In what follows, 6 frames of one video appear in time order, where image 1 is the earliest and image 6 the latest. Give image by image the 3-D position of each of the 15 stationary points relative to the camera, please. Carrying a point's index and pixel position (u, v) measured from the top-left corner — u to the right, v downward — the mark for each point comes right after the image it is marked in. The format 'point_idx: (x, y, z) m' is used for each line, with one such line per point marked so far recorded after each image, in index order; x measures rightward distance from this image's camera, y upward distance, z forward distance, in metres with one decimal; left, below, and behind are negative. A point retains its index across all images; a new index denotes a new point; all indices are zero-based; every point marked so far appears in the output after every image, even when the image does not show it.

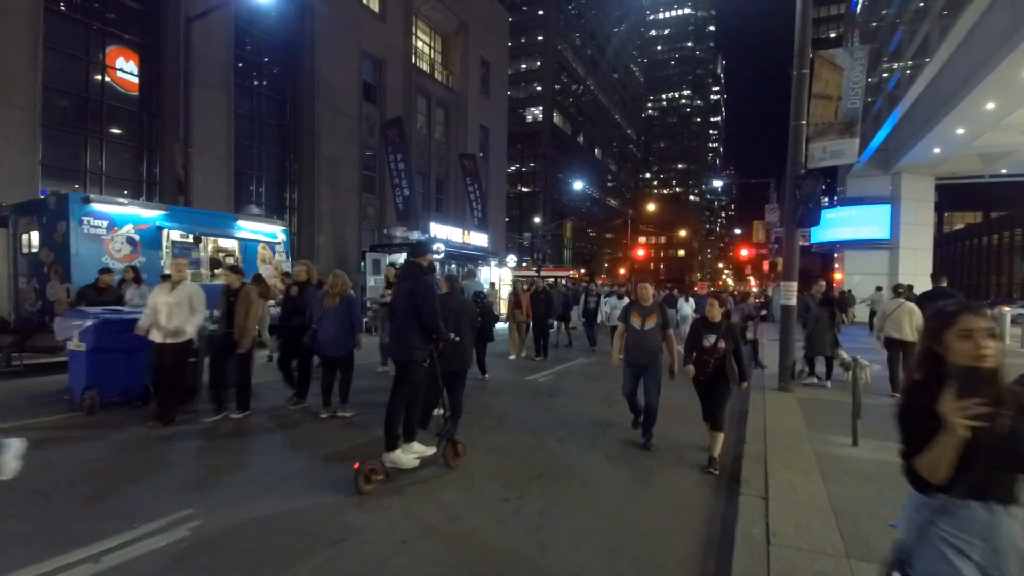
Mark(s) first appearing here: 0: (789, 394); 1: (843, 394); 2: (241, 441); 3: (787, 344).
0: (+5.7, -2.2, +10.5) m
1: (+6.7, -2.2, +10.5) m
2: (-4.0, -2.3, +7.5) m
3: (+5.8, -1.2, +10.8) m
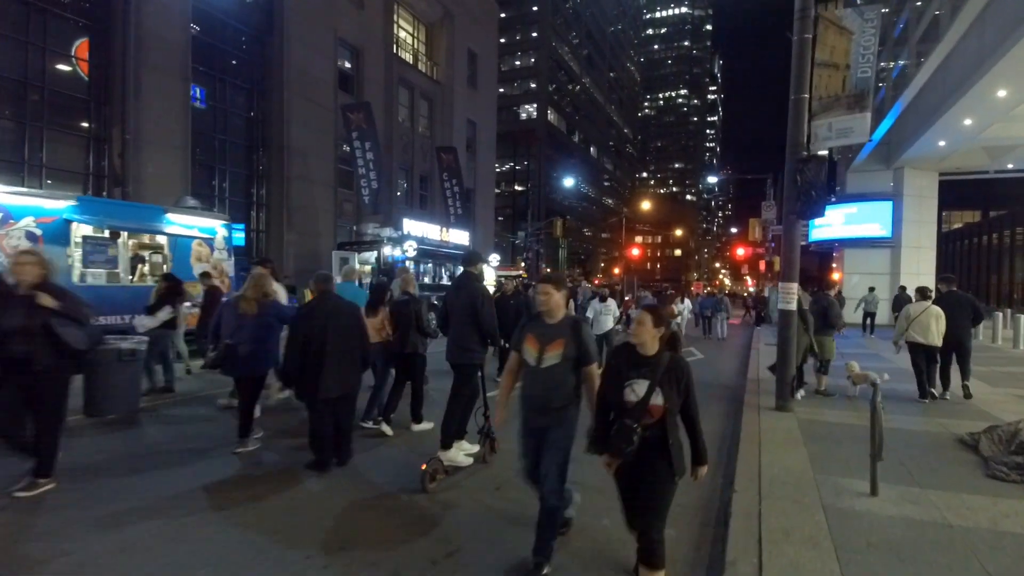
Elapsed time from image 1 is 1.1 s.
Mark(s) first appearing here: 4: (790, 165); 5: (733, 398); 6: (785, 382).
0: (+4.8, -2.2, +8.9) m
1: (+5.9, -2.2, +8.9) m
2: (-4.9, -2.3, +5.9) m
3: (+4.9, -1.2, +9.2) m
4: (+5.1, +2.3, +9.4) m
5: (+4.9, -2.4, +11.5) m
6: (+4.9, -1.7, +9.2) m
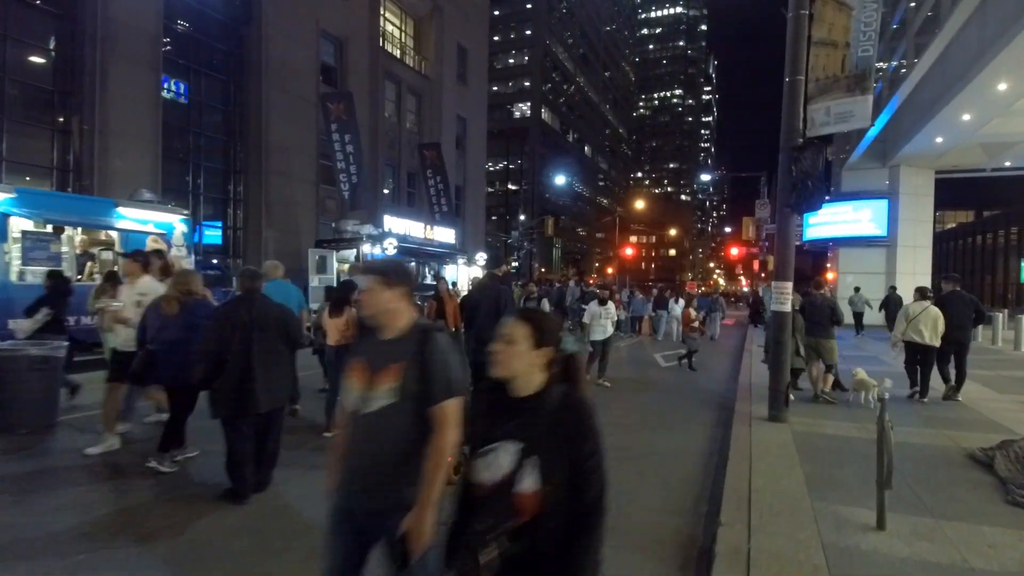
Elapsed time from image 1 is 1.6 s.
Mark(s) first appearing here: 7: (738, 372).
0: (+4.3, -2.2, +8.1) m
1: (+5.3, -2.2, +8.1) m
2: (-5.4, -2.3, +5.1) m
3: (+4.4, -1.2, +8.5) m
4: (+4.5, +2.3, +8.6) m
5: (+4.4, -2.4, +10.8) m
6: (+4.4, -1.7, +8.5) m
7: (+6.8, -2.5, +15.4) m
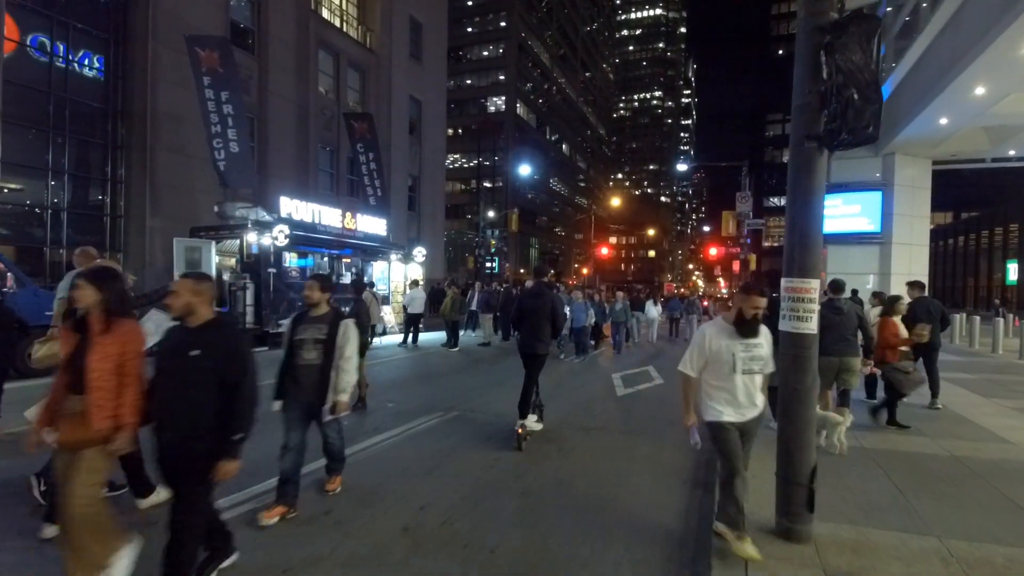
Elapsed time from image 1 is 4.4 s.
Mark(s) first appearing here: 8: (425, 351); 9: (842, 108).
0: (+2.5, -2.2, +4.2) m
1: (+3.5, -2.2, +4.2) m
2: (-7.1, -2.3, +0.8) m
3: (+2.5, -1.2, +4.6) m
4: (+2.7, +2.3, +4.7) m
5: (+2.4, -2.4, +6.9) m
6: (+2.5, -1.7, +4.6) m
7: (+4.7, -2.5, +11.6) m
8: (-2.8, -2.0, +16.5) m
9: (+2.8, +1.5, +4.4) m
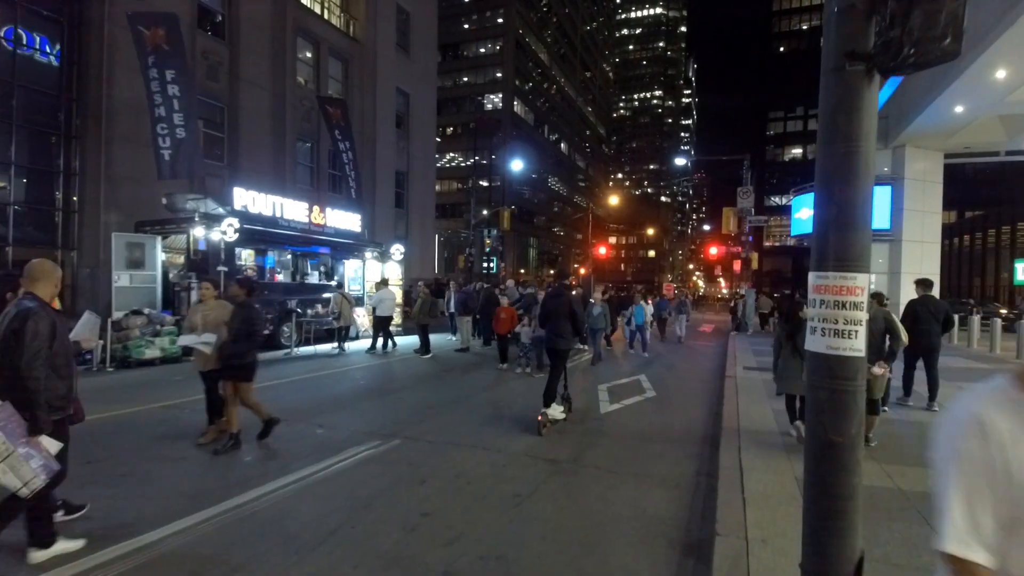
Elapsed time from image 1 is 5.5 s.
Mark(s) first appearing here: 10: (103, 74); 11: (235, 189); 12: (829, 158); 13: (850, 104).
0: (+1.8, -2.2, +2.7) m
1: (+2.8, -2.2, +2.7) m
2: (-7.7, -2.3, -0.7) m
3: (+1.9, -1.2, +3.0) m
4: (+2.0, +2.3, +3.2) m
5: (+1.8, -2.4, +5.3) m
6: (+1.9, -1.7, +3.0) m
7: (+4.1, -2.5, +10.1) m
8: (-3.4, -2.0, +15.0) m
9: (+2.2, +1.5, +2.8) m
10: (-15.7, +8.3, +19.8) m
11: (-8.3, +2.9, +15.4) m
12: (+2.0, +0.8, +3.2) m
13: (+2.1, +1.1, +3.2) m
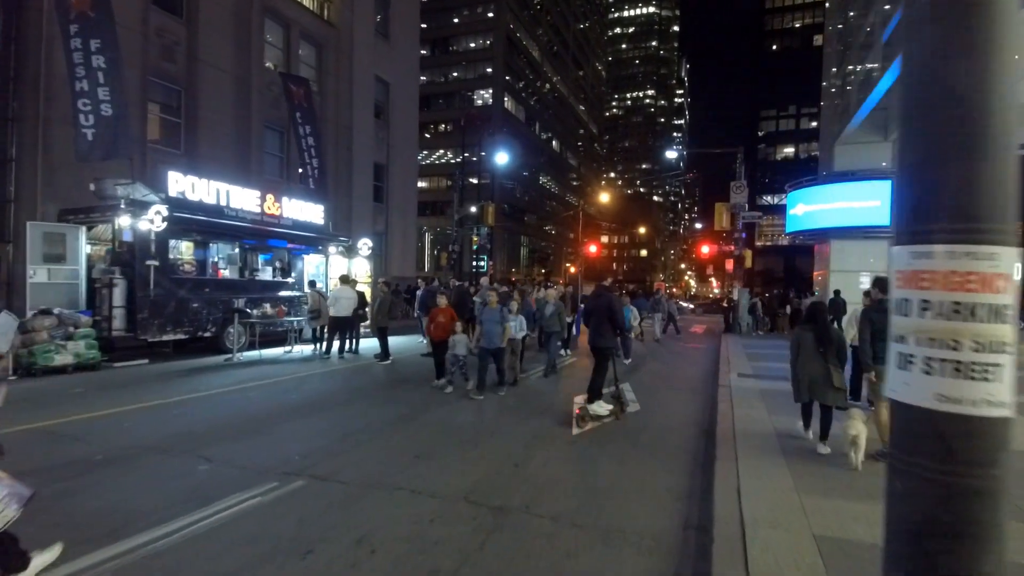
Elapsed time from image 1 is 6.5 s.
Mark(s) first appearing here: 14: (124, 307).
0: (+1.2, -2.2, +1.2) m
1: (+2.2, -2.2, +1.2) m
2: (-8.3, -2.3, -2.4) m
3: (+1.3, -1.2, +1.5) m
4: (+1.4, +2.3, +1.7) m
5: (+1.1, -2.4, +3.8) m
6: (+1.3, -1.7, +1.5) m
7: (+3.3, -2.5, +8.6) m
8: (-4.2, -2.0, +13.4) m
9: (+1.6, +1.5, +1.3) m
10: (-16.5, +8.4, +18.0) m
11: (-9.0, +3.0, +13.7) m
12: (+1.4, +0.8, +1.7) m
13: (+1.5, +1.1, +1.7) m
14: (-9.3, -0.5, +12.3) m
